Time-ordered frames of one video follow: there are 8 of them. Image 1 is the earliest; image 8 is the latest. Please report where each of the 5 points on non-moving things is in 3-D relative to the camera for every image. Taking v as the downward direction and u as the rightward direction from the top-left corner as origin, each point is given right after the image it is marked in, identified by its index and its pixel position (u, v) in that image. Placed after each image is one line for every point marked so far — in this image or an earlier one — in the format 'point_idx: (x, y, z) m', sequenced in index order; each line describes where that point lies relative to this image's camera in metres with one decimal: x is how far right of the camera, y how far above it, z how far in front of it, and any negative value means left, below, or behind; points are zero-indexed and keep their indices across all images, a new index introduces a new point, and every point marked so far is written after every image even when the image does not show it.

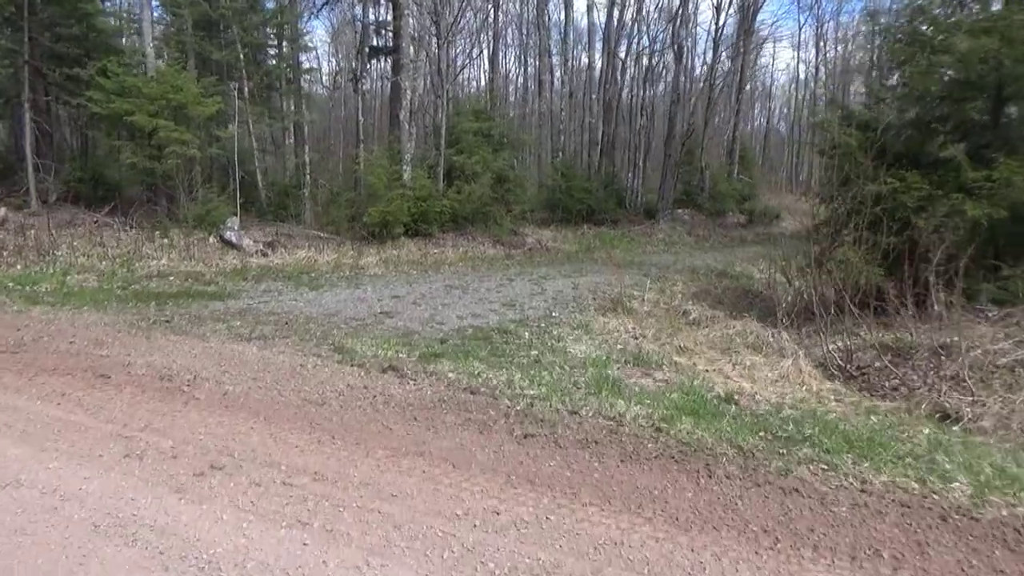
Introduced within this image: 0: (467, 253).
0: (-1.0, +0.7, +14.5) m
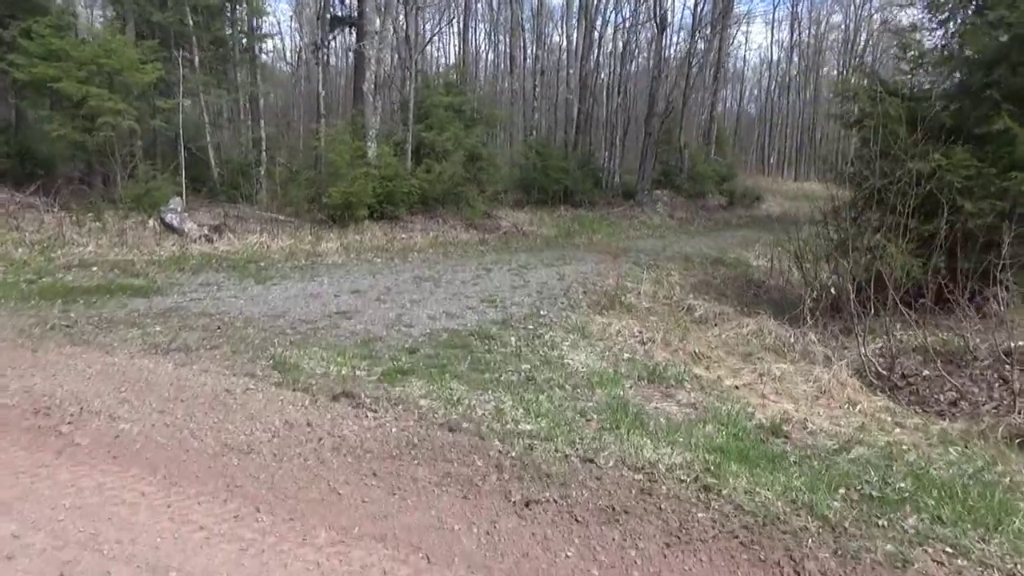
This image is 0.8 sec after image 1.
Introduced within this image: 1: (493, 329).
0: (-1.4, +0.9, +13.2) m
1: (-0.2, -0.4, +6.0) m
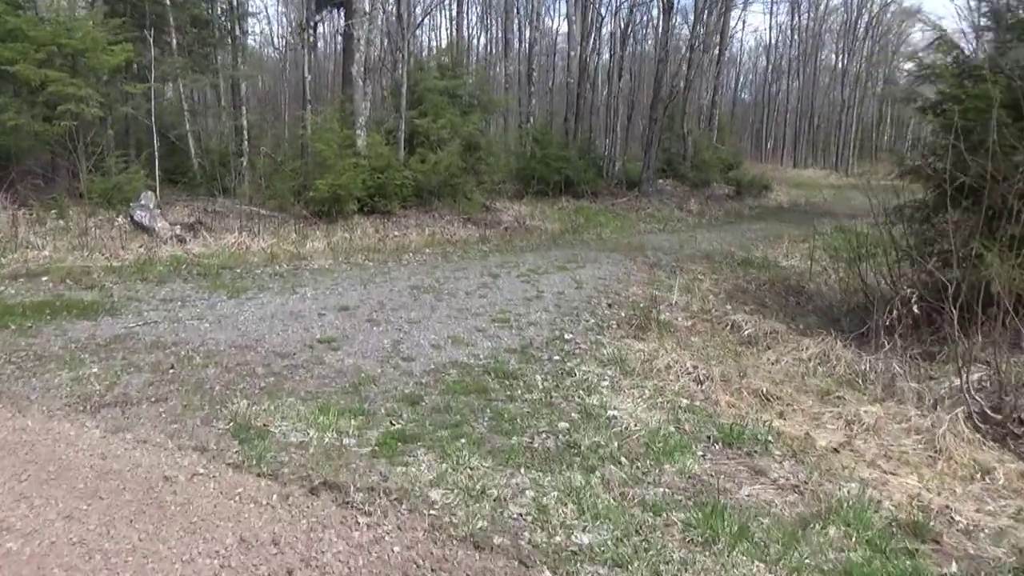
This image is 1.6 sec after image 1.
0: (-1.4, +0.9, +12.1) m
1: (0.0, -0.5, +4.9) m
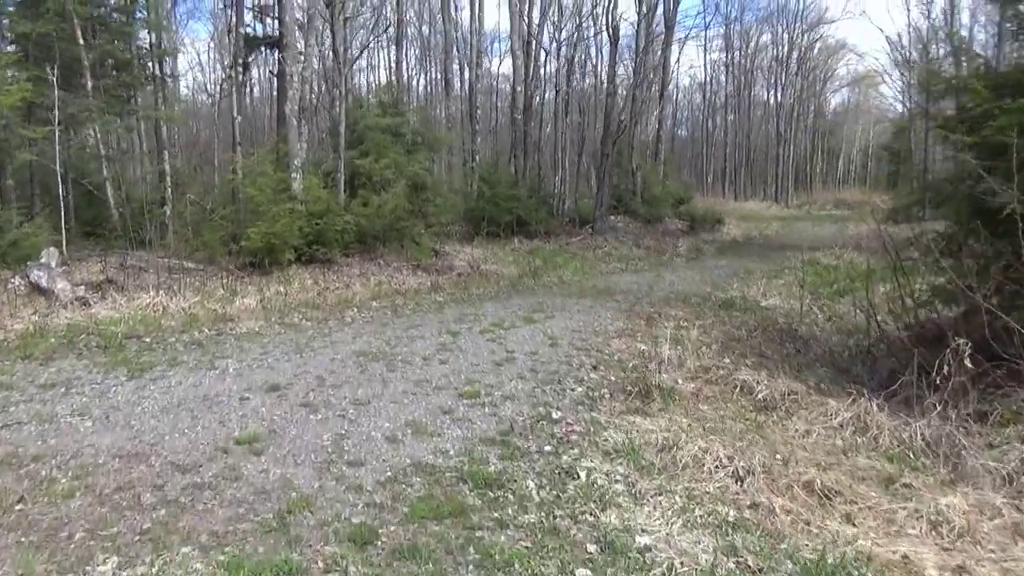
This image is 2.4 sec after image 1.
0: (-2.1, 0.0, +10.9) m
1: (-0.1, -0.9, +3.8) m
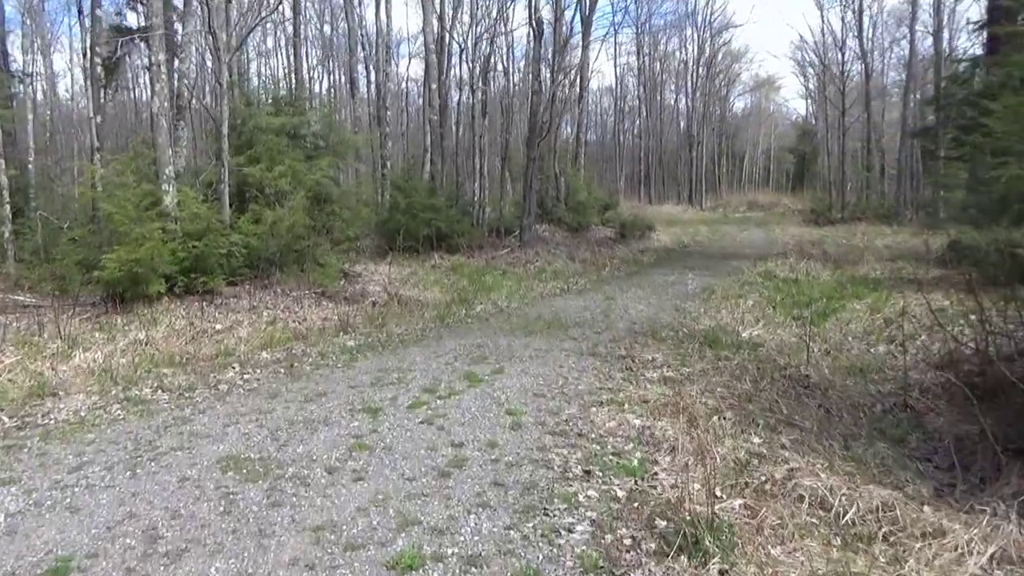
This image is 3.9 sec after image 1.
0: (-3.0, -0.5, +8.6) m
1: (-0.1, -1.3, +1.8) m
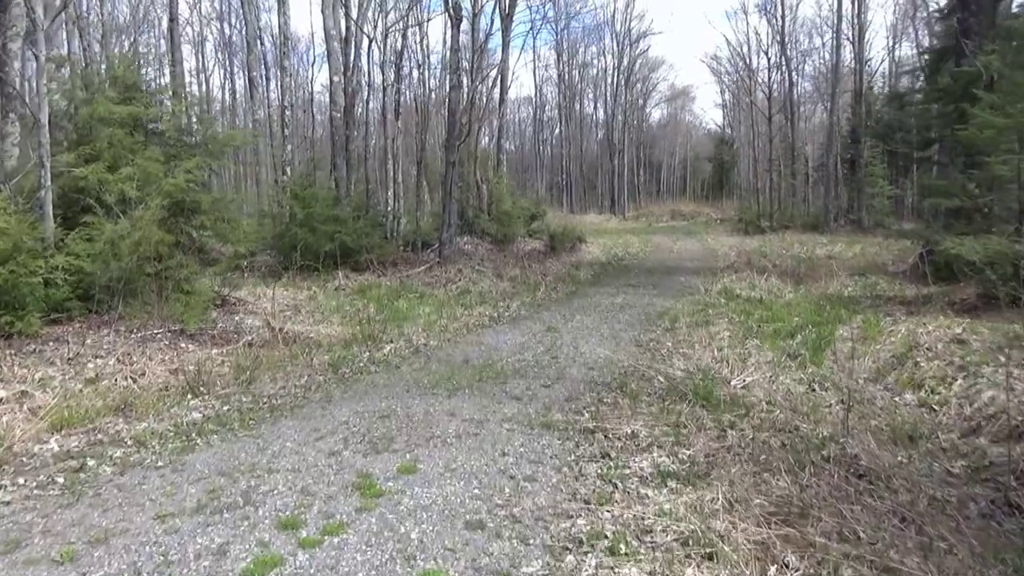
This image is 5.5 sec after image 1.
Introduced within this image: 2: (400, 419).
0: (-3.7, -0.9, +6.0) m
1: (-0.1, -1.6, -0.5) m
2: (-0.9, -1.0, +5.3) m
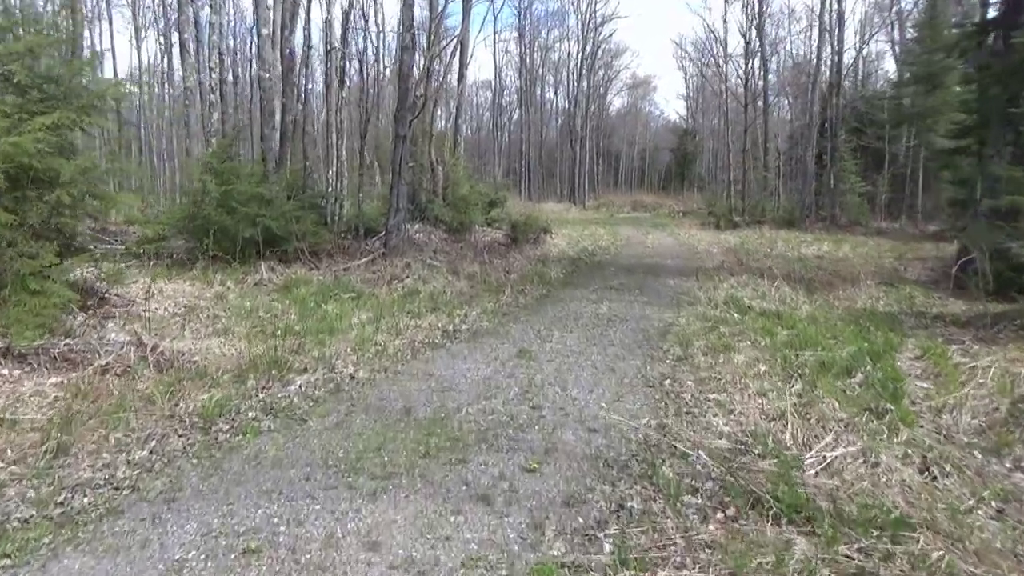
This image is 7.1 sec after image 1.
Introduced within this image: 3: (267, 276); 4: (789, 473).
0: (-3.9, -1.0, +3.5) m
1: (+0.2, -1.9, -2.7) m
2: (-1.0, -1.1, +2.9) m
3: (-4.1, +0.2, +11.6) m
4: (+1.5, -1.0, +3.9) m
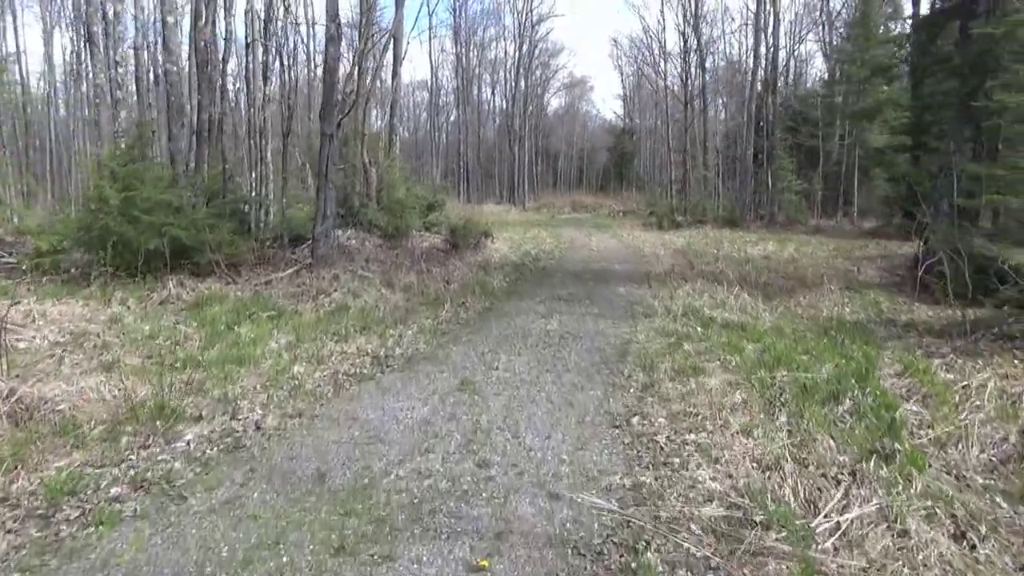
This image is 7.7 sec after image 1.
0: (-4.1, -1.2, +2.2) m
1: (+0.5, -2.0, -3.7) m
2: (-1.2, -1.3, +1.9) m
3: (-5.0, -0.1, +10.2) m
4: (+1.3, -1.1, +3.1) m
